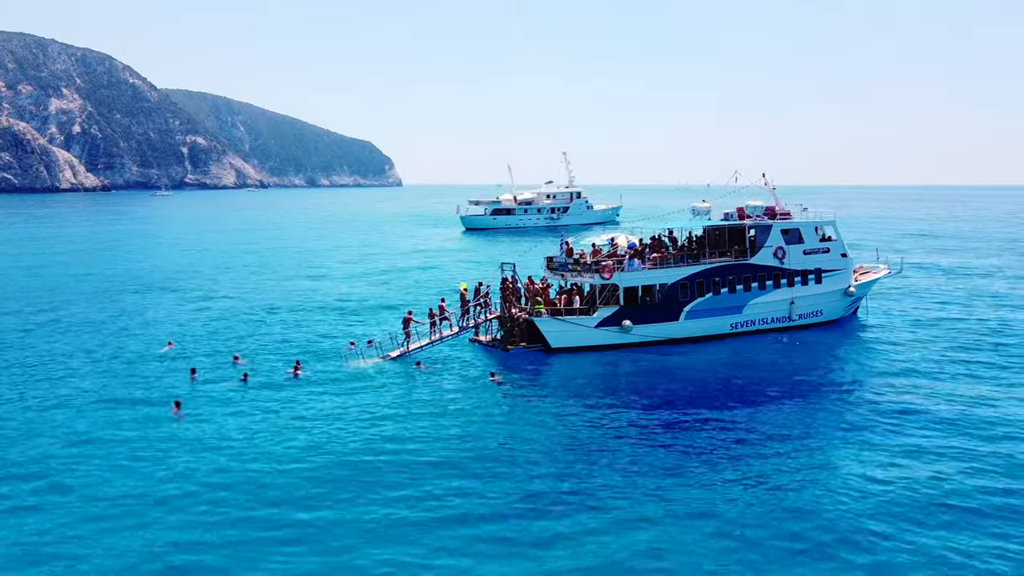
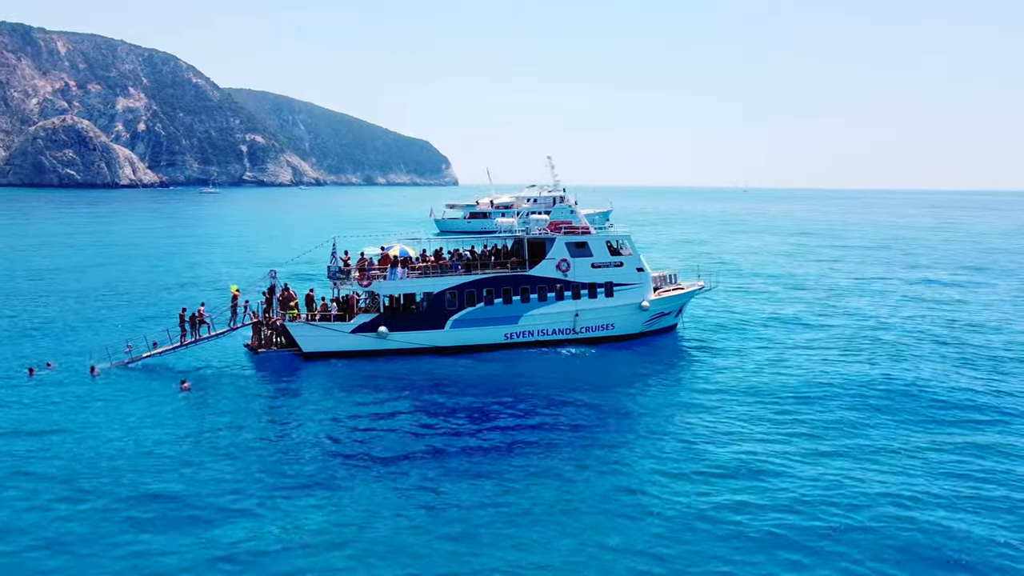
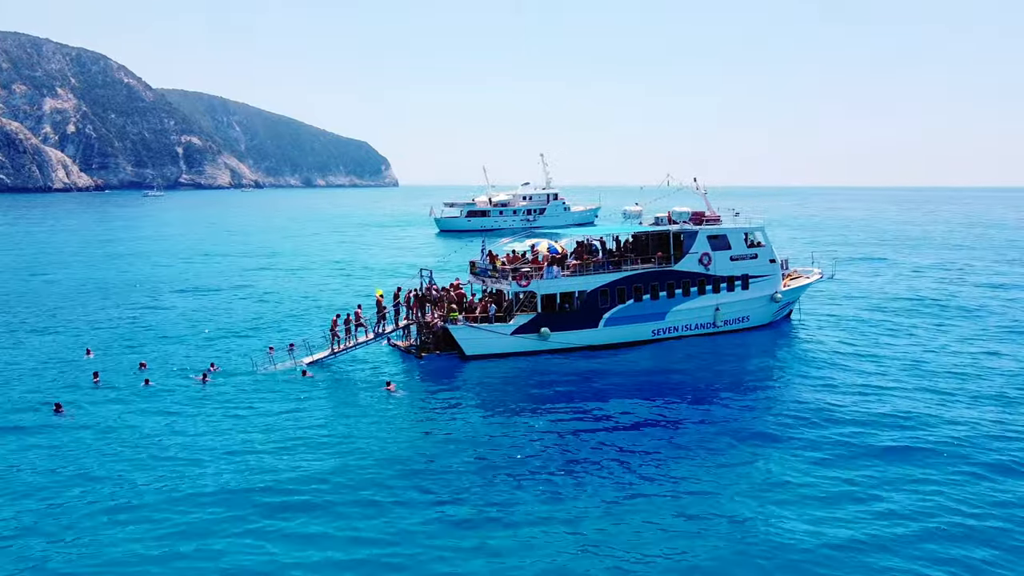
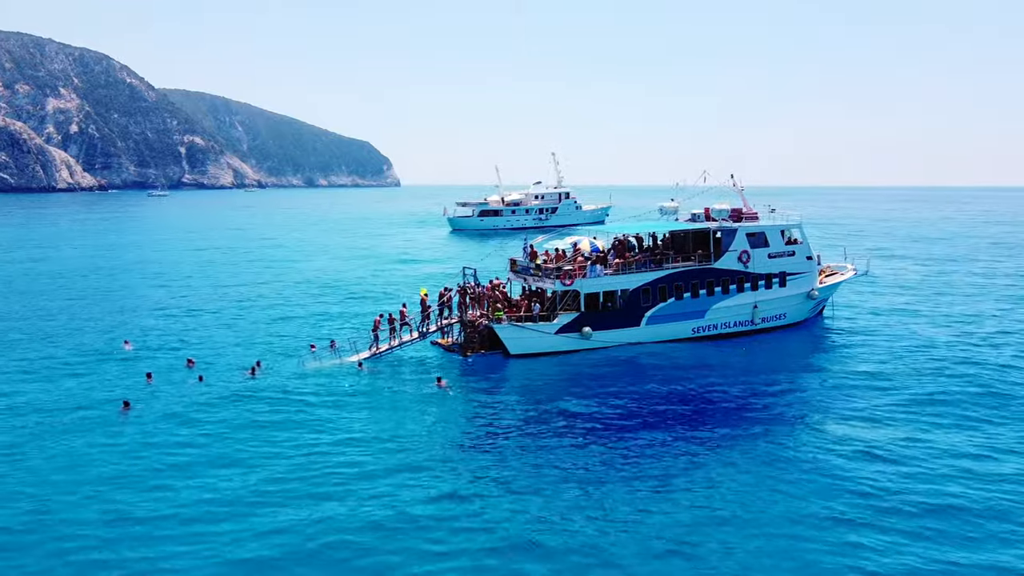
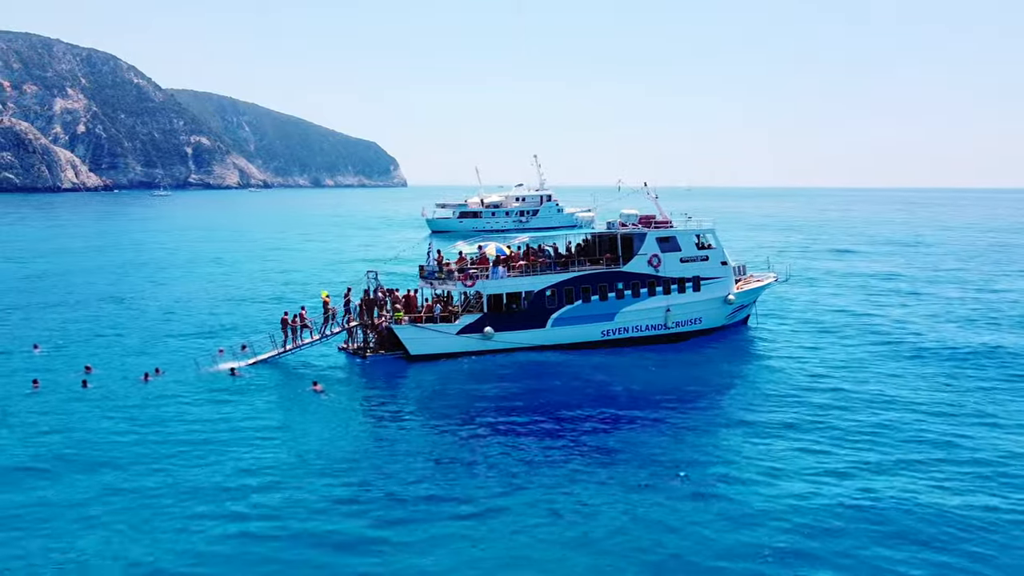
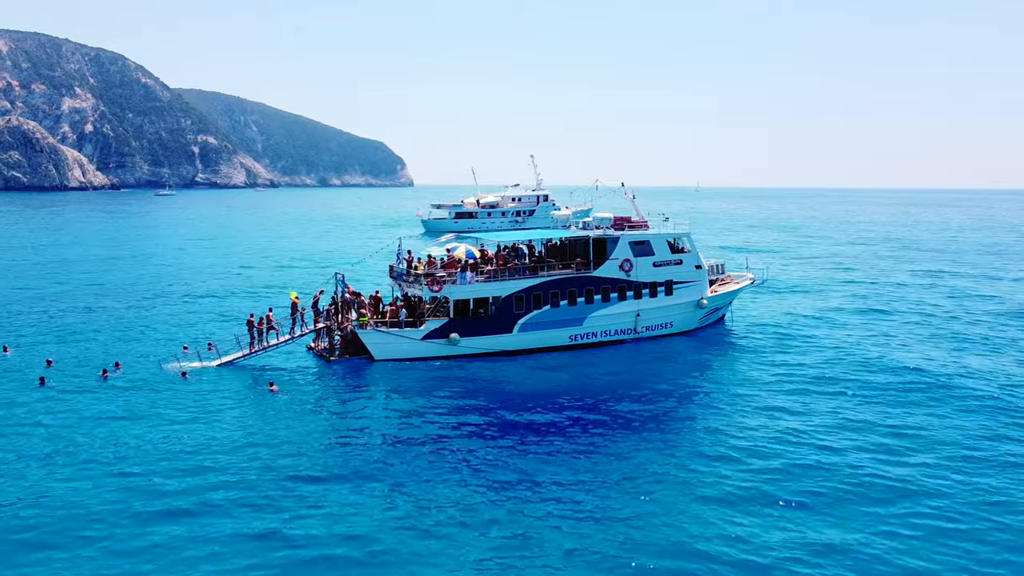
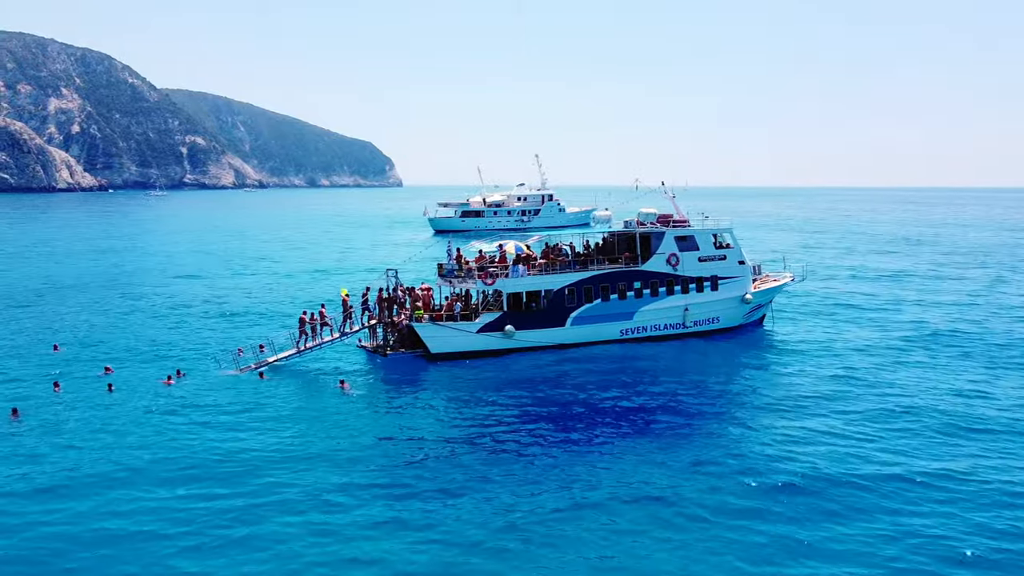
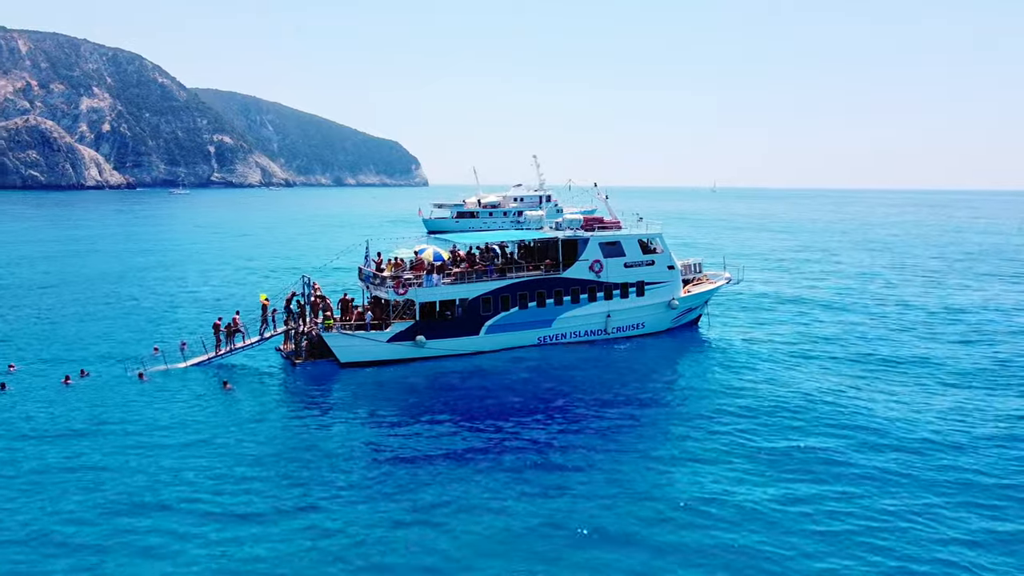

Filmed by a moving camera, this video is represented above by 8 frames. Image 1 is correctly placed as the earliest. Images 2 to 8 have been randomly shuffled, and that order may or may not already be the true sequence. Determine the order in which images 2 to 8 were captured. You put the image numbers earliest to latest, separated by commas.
4, 3, 7, 5, 6, 8, 2
